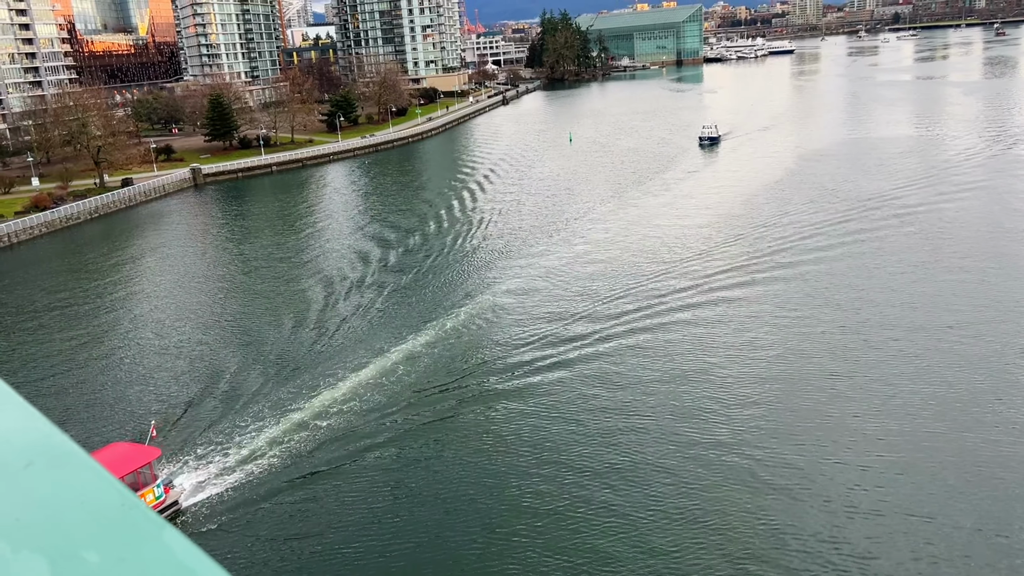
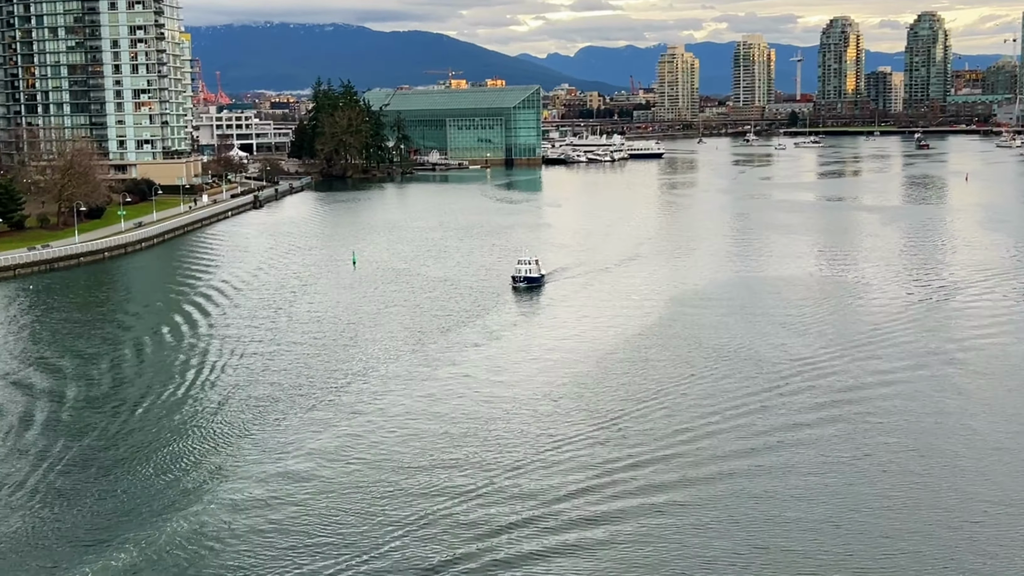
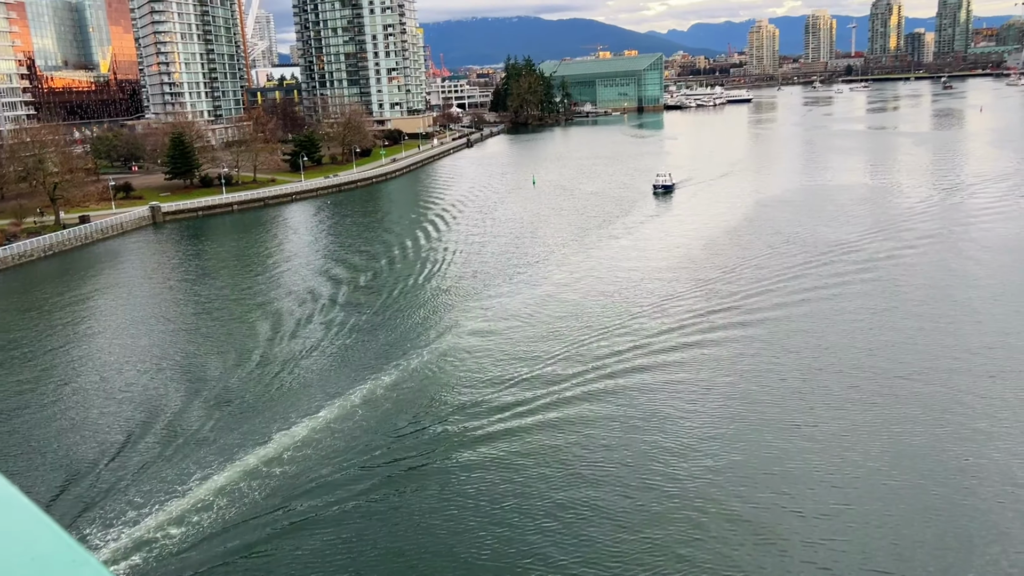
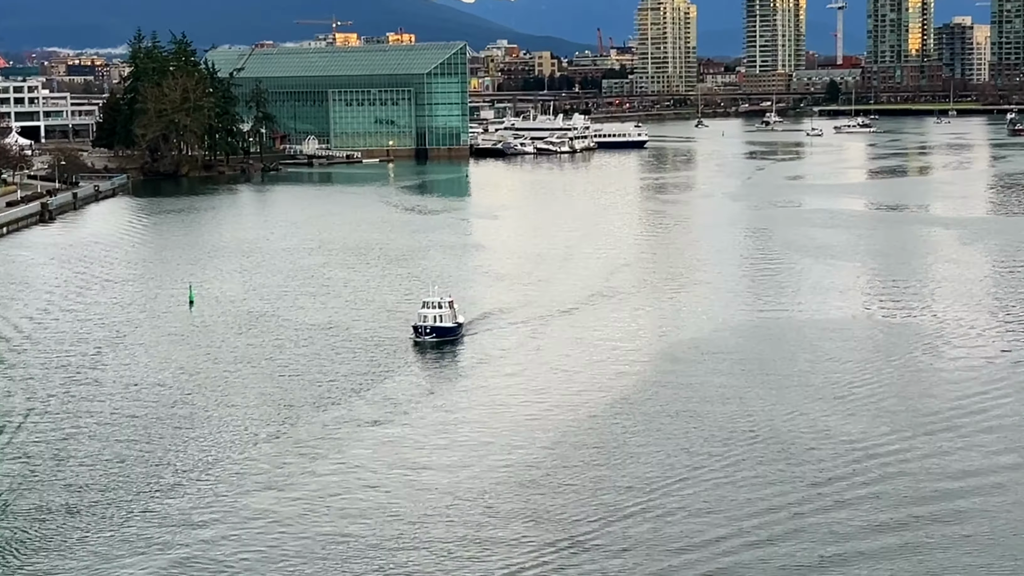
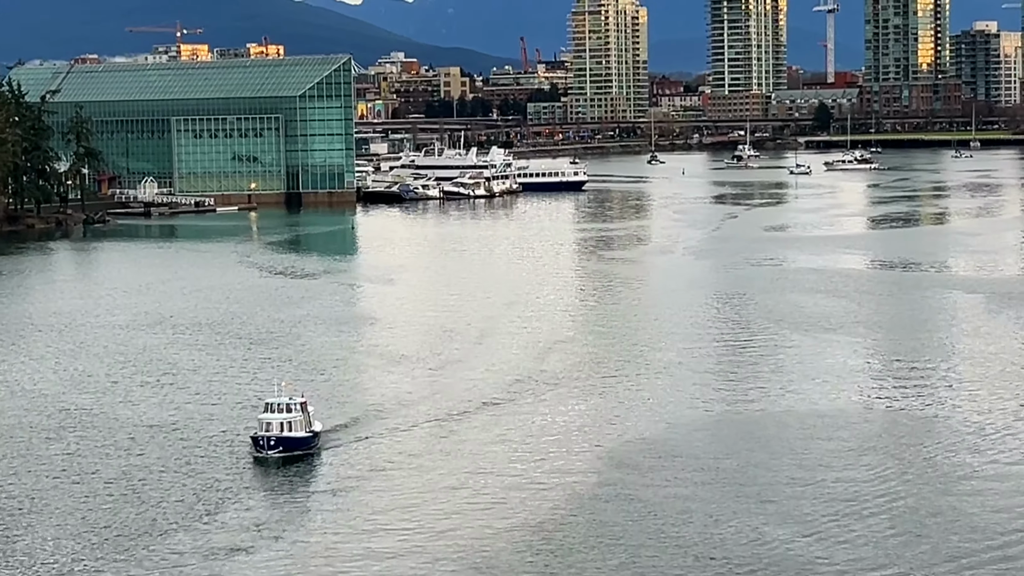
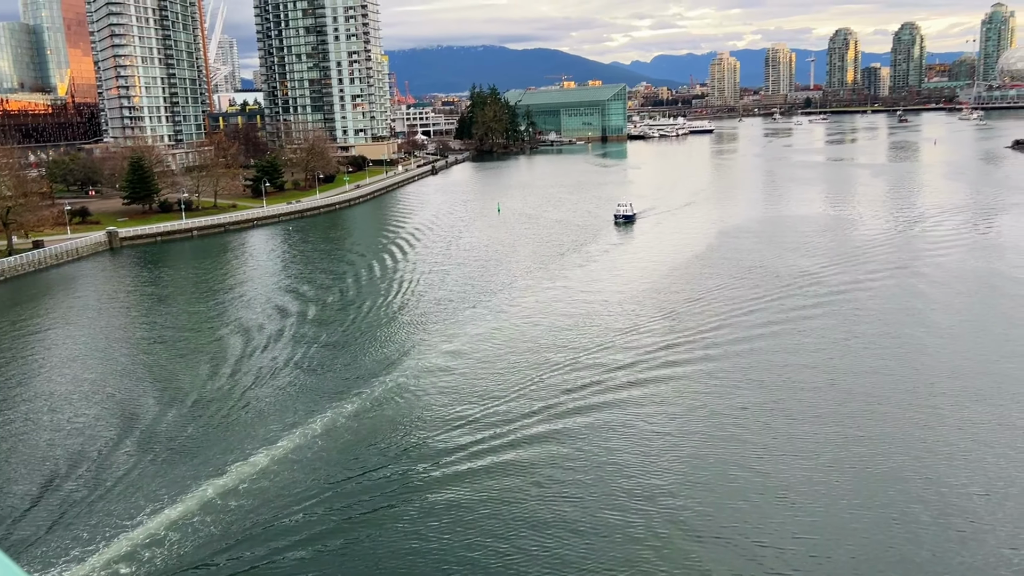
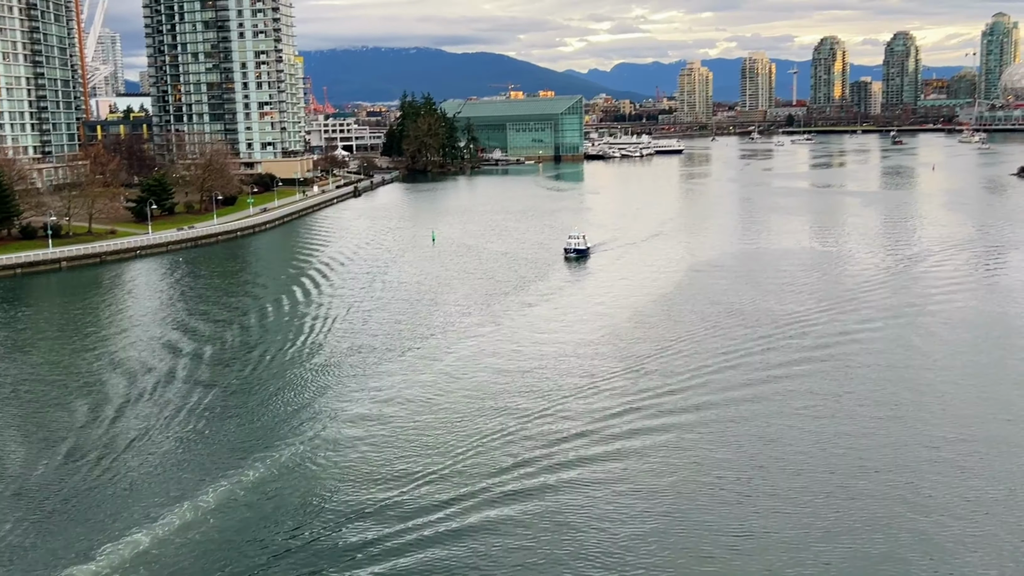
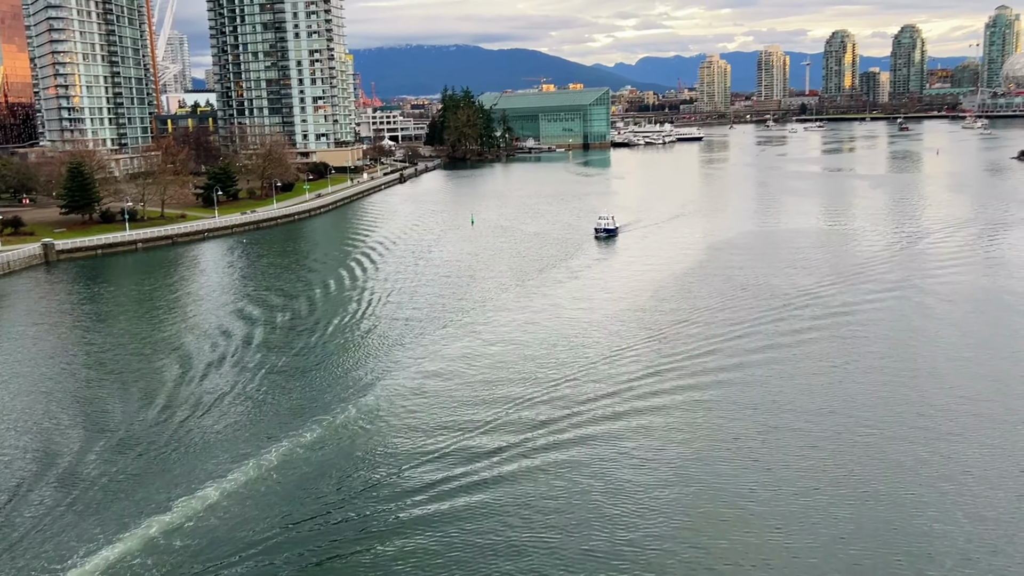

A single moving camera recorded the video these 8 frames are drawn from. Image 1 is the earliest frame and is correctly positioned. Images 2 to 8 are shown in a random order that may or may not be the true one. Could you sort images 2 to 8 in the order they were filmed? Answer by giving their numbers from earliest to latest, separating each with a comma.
3, 6, 8, 7, 2, 4, 5
